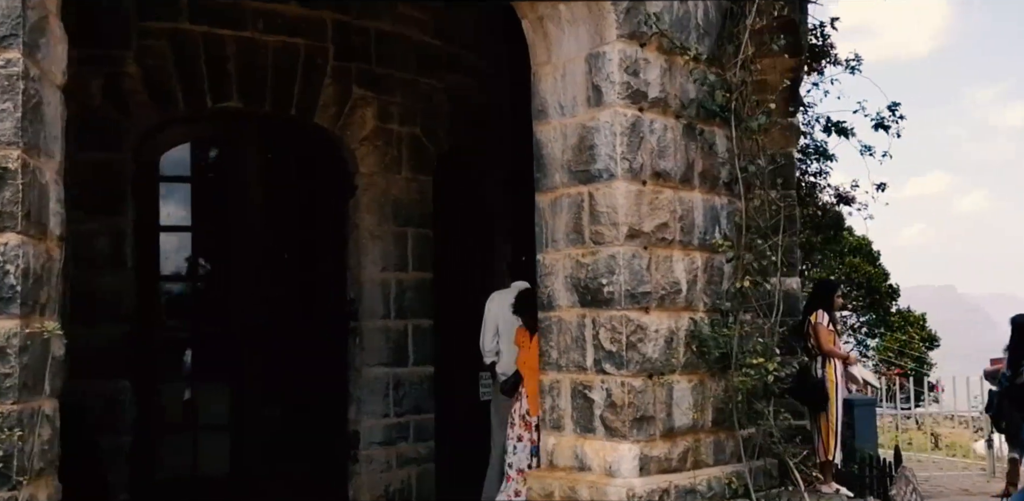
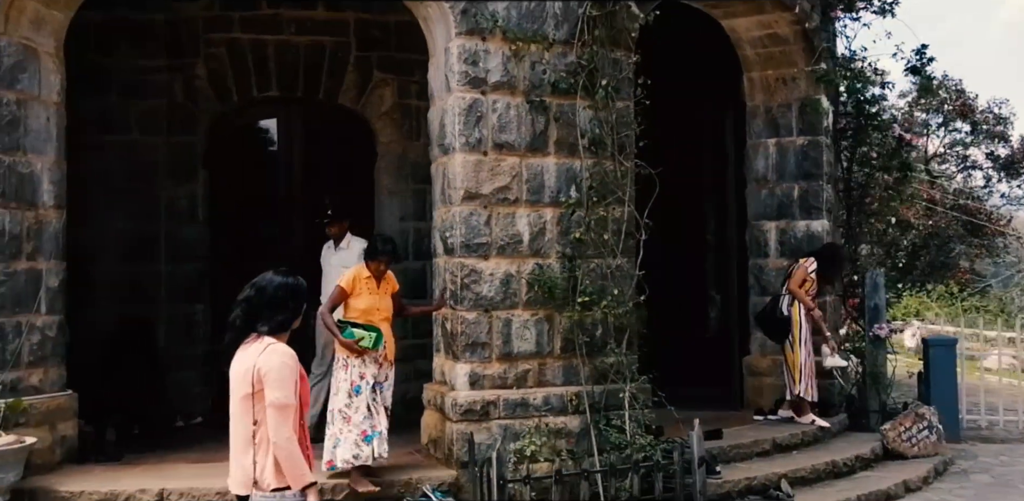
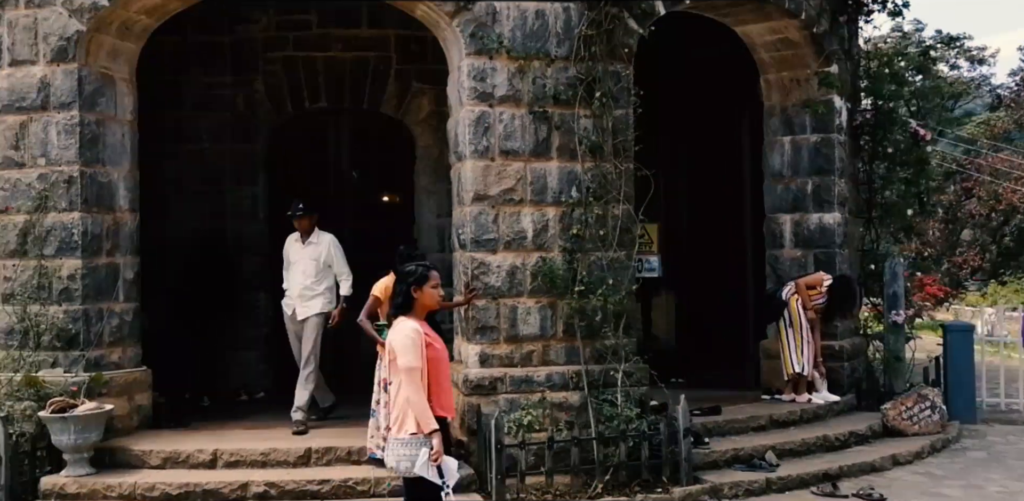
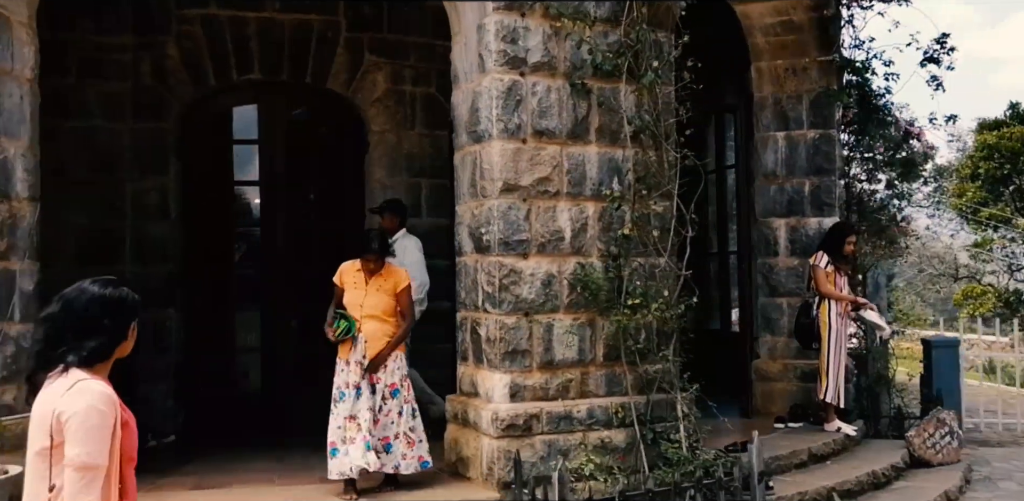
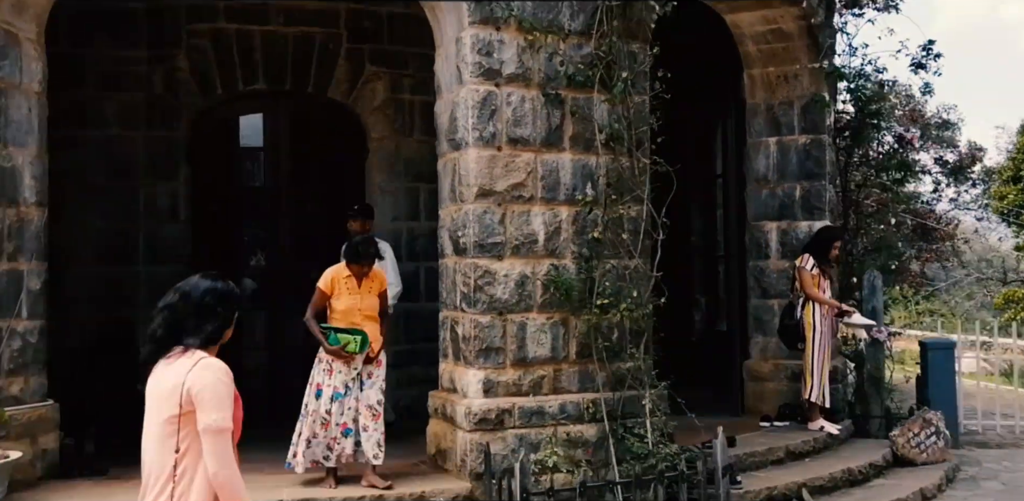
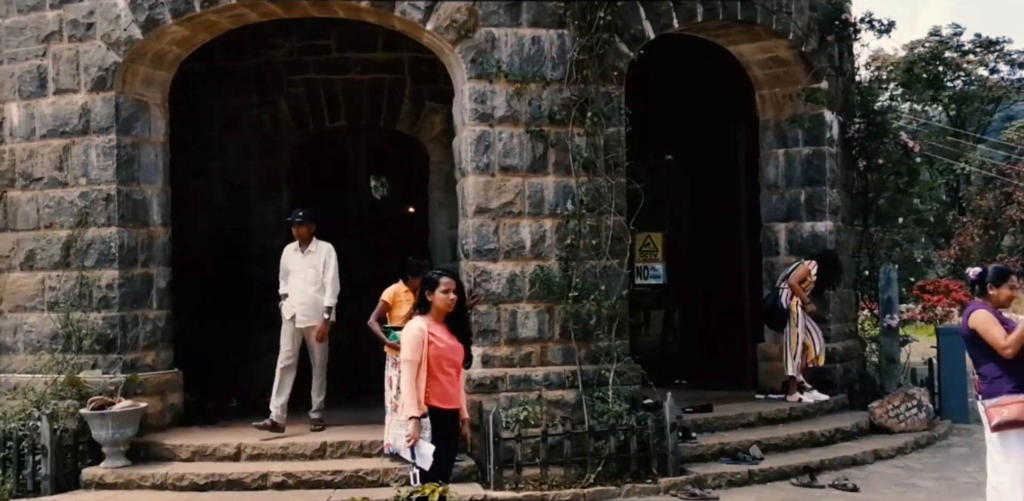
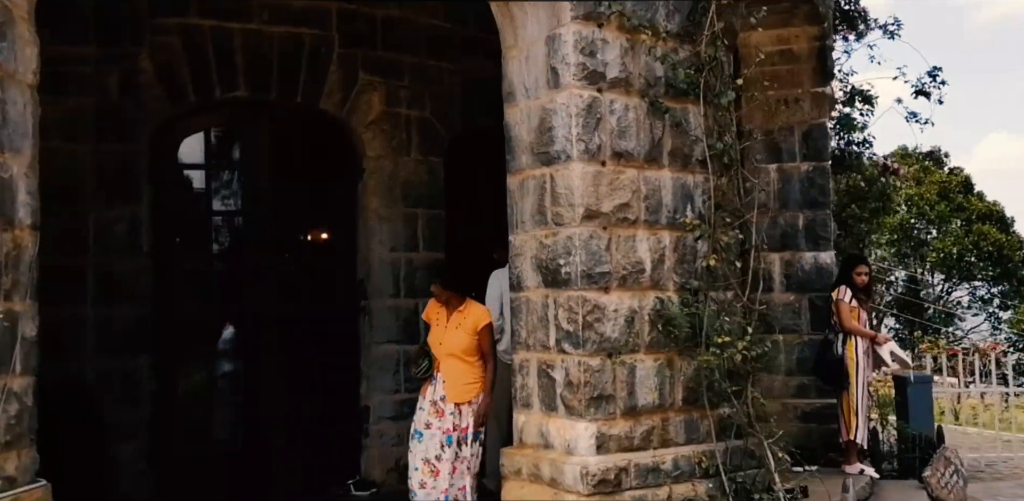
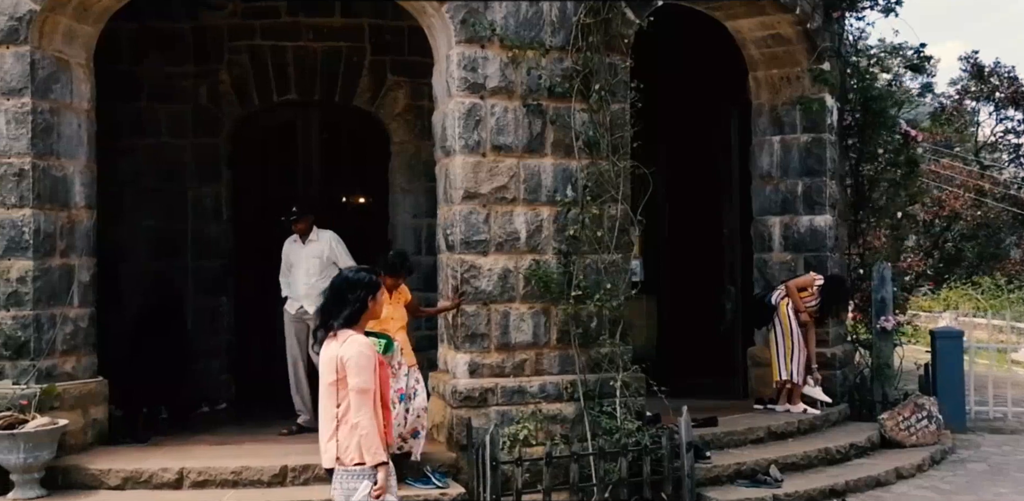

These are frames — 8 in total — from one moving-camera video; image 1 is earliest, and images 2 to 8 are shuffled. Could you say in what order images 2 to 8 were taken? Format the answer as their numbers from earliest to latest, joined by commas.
7, 4, 5, 2, 8, 3, 6
